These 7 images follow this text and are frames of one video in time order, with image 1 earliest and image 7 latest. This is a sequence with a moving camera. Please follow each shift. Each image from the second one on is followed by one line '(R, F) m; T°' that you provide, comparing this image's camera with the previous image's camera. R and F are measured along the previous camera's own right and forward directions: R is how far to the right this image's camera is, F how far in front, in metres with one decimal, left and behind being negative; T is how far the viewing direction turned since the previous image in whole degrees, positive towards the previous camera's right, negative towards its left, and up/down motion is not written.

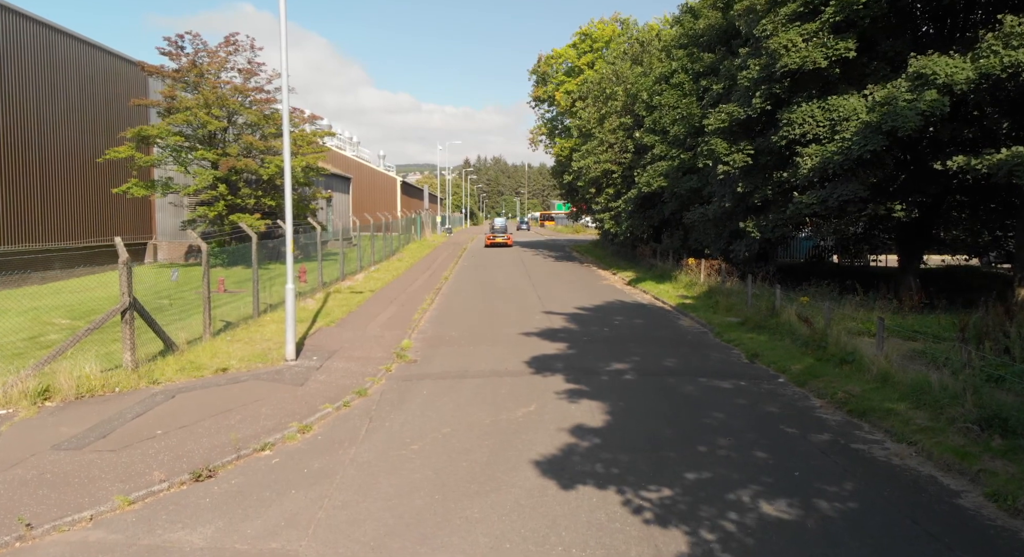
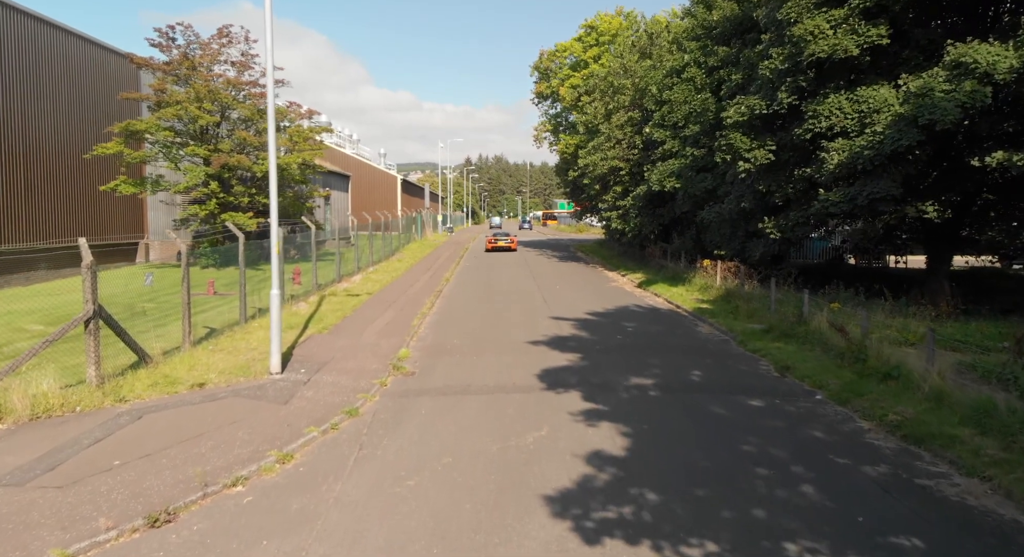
(-0.1, +1.0) m; 0°
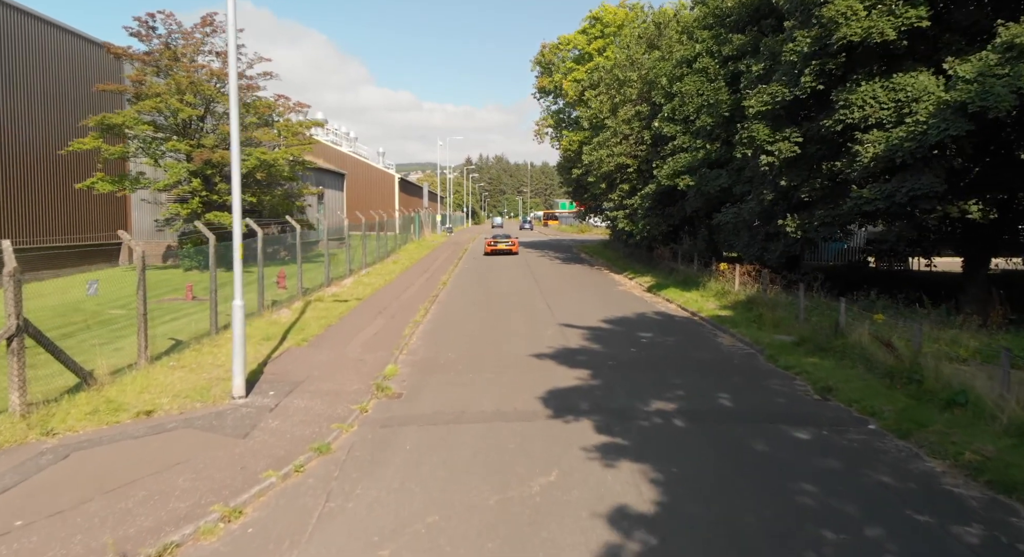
(0.0, +1.3) m; 0°
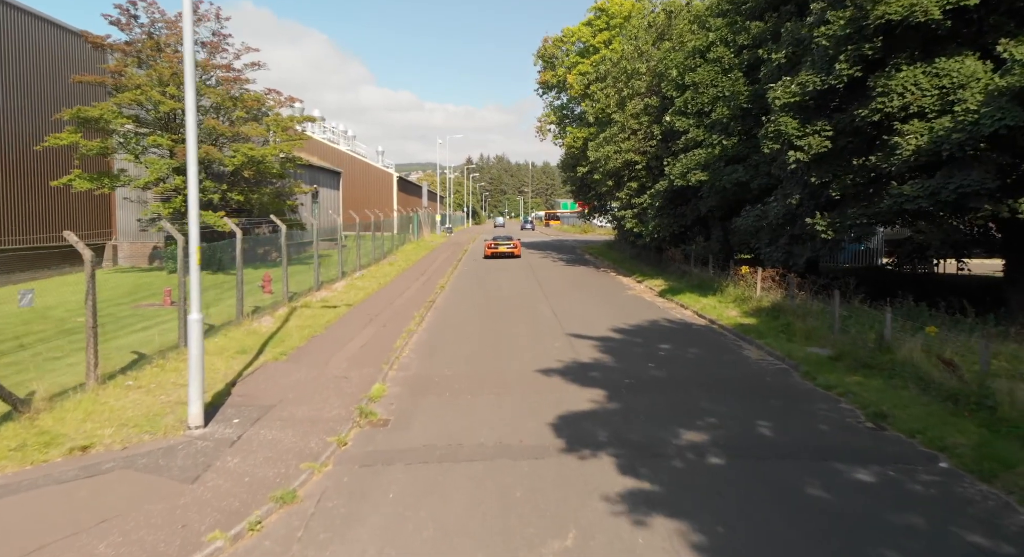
(0.0, +1.2) m; 0°
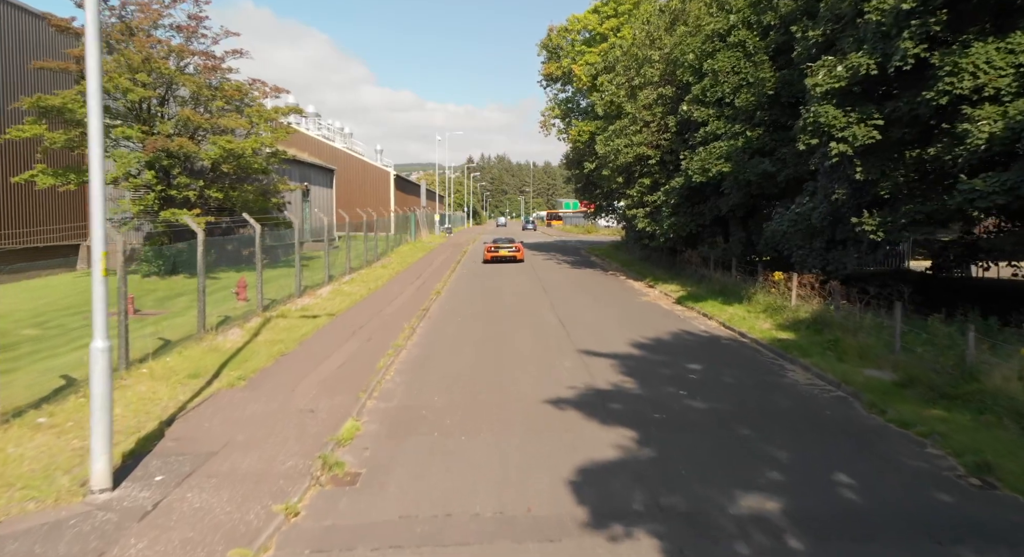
(0.0, +1.6) m; 0°
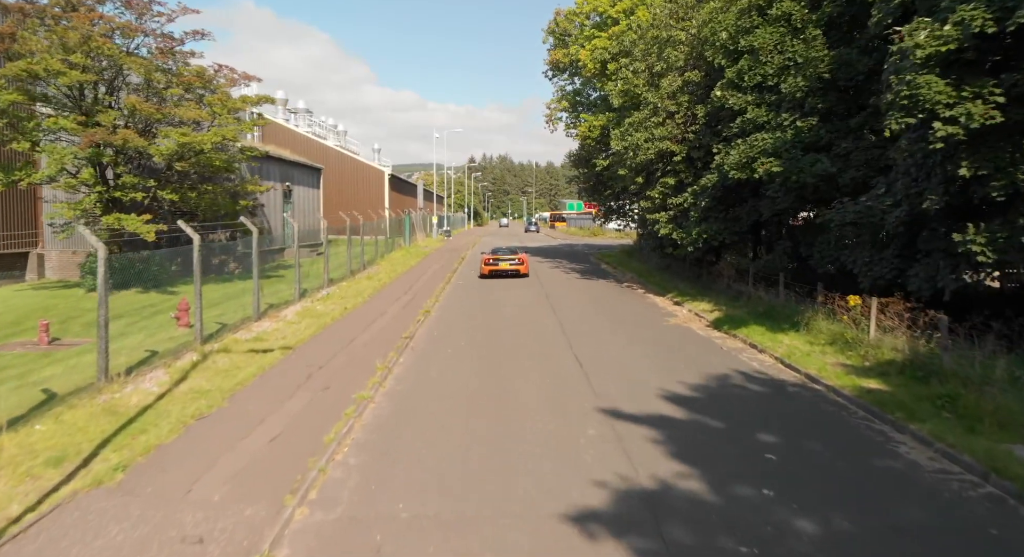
(0.0, +2.6) m; 0°
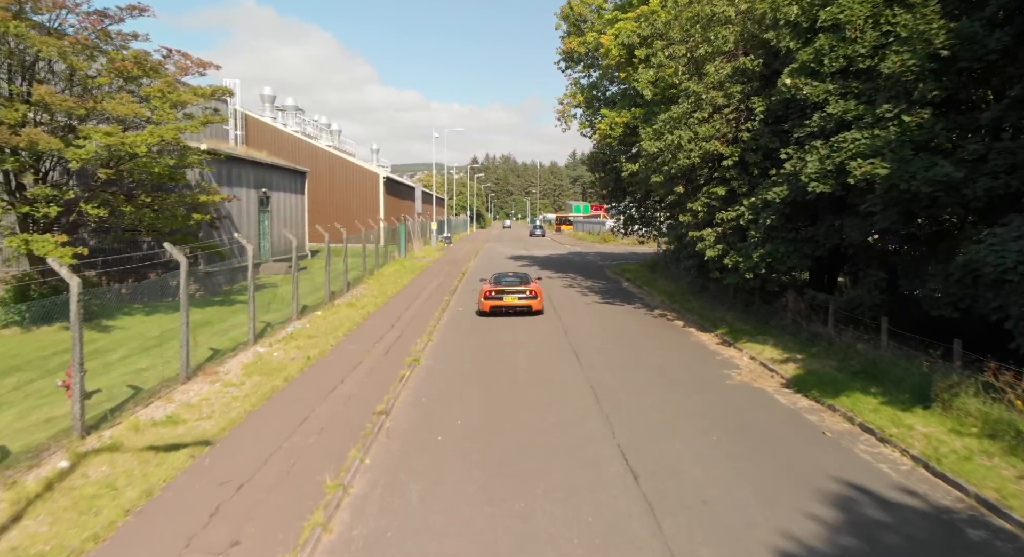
(-0.1, +3.2) m; 0°
